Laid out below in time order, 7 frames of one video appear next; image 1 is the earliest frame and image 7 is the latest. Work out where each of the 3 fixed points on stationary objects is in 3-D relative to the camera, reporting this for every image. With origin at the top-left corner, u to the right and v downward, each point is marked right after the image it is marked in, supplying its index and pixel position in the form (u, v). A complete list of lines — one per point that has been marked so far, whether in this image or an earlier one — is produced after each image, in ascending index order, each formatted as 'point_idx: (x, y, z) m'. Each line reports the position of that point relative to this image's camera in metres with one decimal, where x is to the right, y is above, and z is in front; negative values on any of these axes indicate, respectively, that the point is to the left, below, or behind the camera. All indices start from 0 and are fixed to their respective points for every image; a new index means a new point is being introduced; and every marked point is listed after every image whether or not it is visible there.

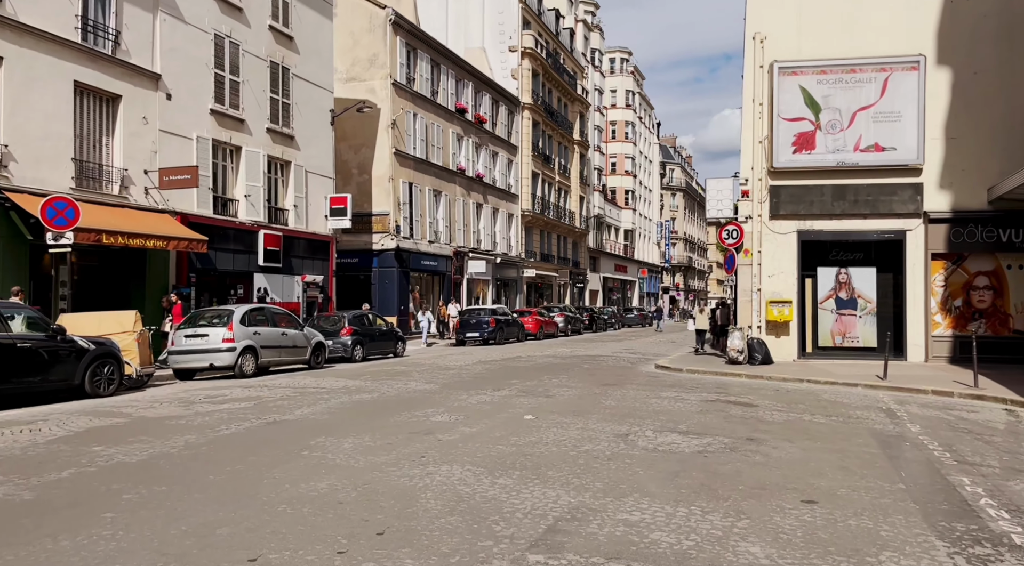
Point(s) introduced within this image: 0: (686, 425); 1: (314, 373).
0: (+2.2, -1.8, +10.3) m
1: (-4.1, -1.8, +16.8) m
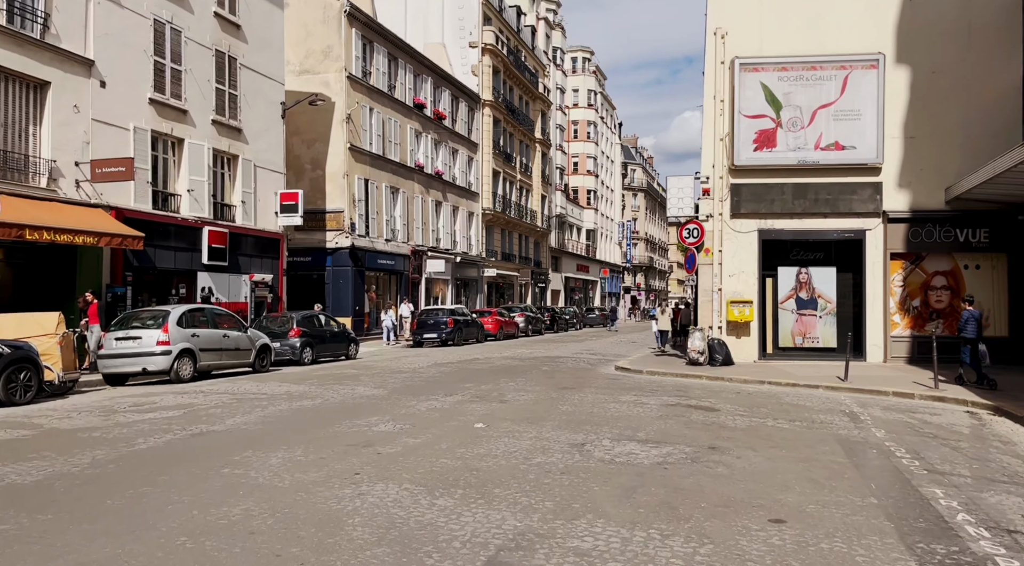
0: (+1.6, -1.8, +9.8) m
1: (-5.0, -1.8, +16.0) m
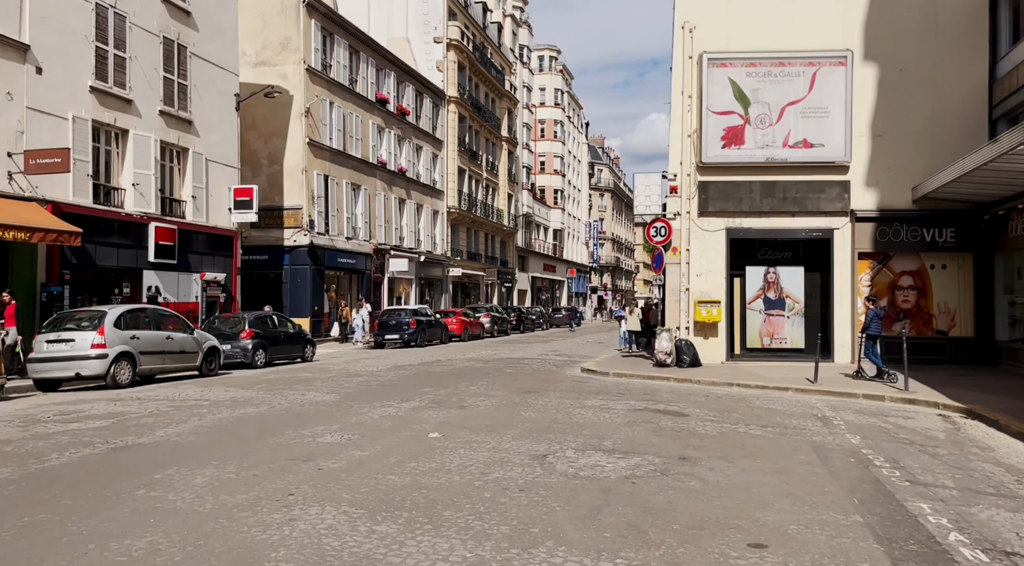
0: (+1.1, -1.8, +9.2) m
1: (-5.7, -1.8, +15.1) m
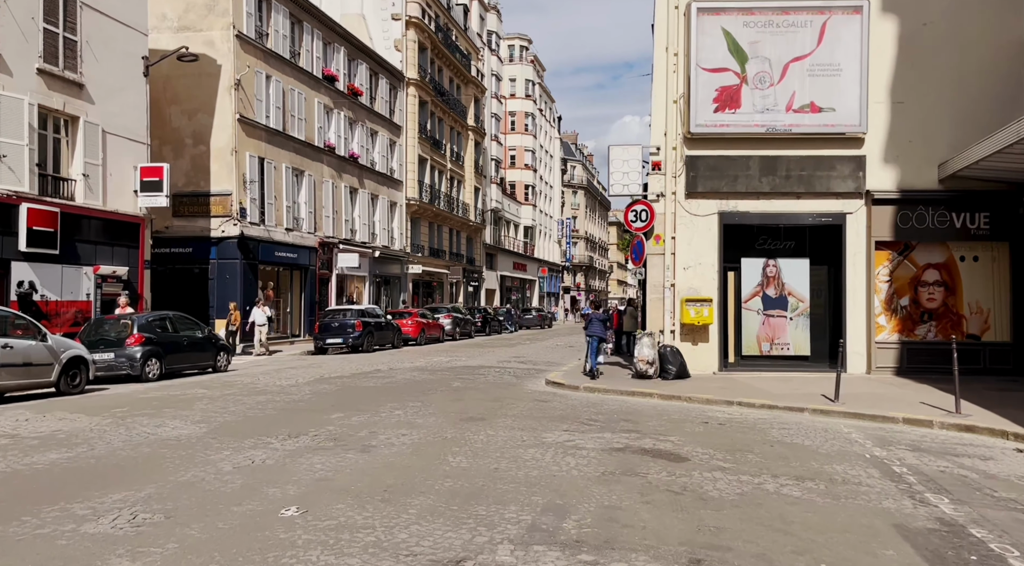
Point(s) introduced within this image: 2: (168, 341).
0: (+0.4, -1.6, +5.7) m
1: (-6.6, -1.7, +11.4) m
2: (-7.2, -1.2, +17.3) m
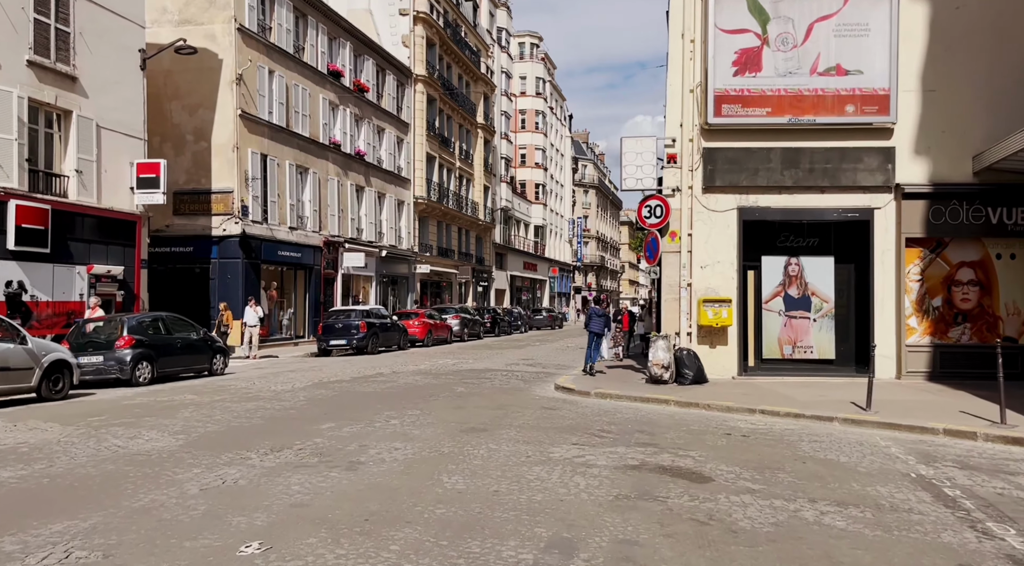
0: (+0.4, -1.6, +4.9) m
1: (-6.5, -1.7, +10.7) m
2: (-7.1, -1.2, +16.5) m
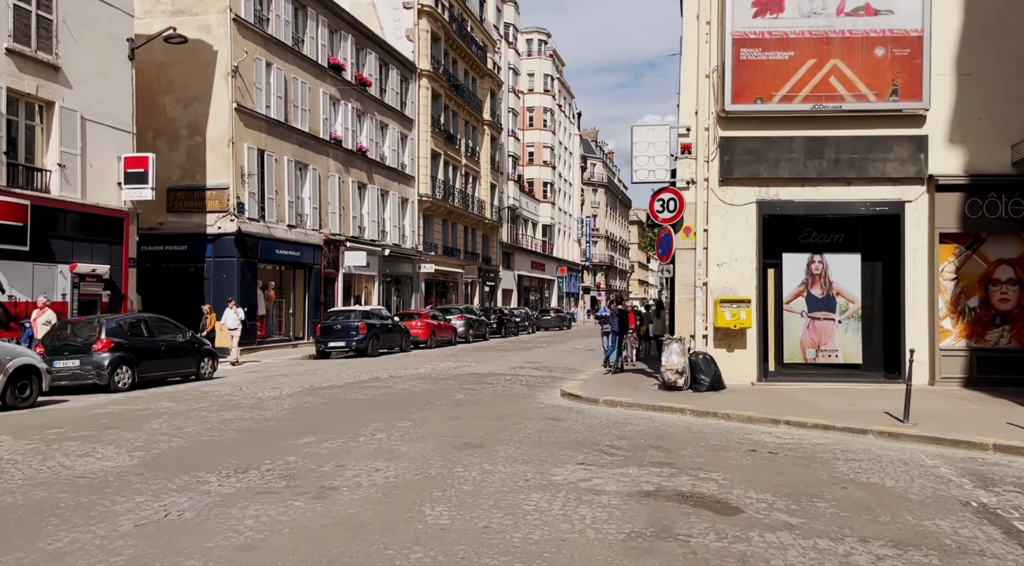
0: (+0.4, -1.6, +3.8) m
1: (-6.5, -1.7, +9.7) m
2: (-7.0, -1.2, +15.6) m
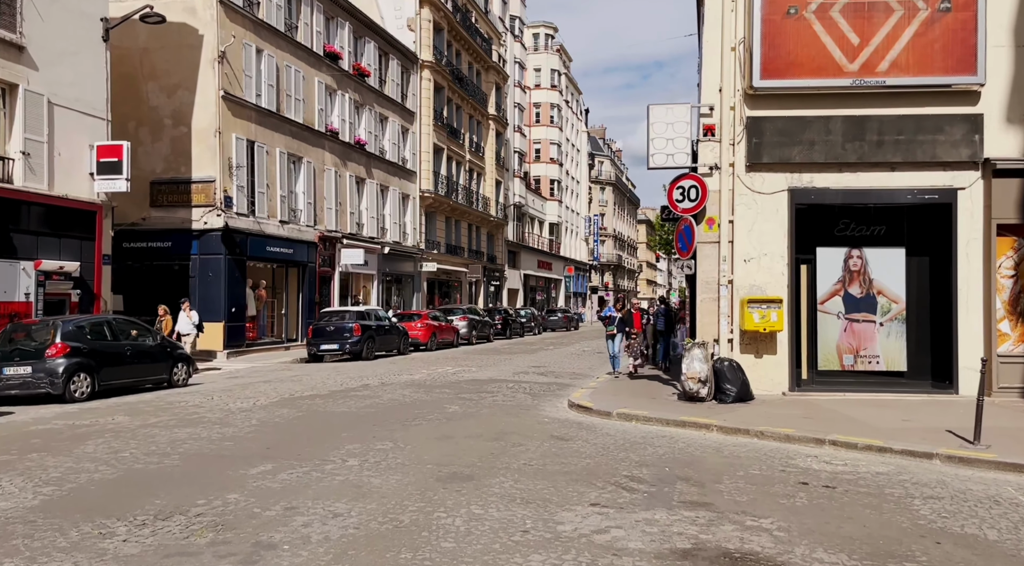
0: (+0.3, -1.6, +2.3) m
1: (-6.5, -1.6, +8.2) m
2: (-7.0, -1.2, +14.0) m
